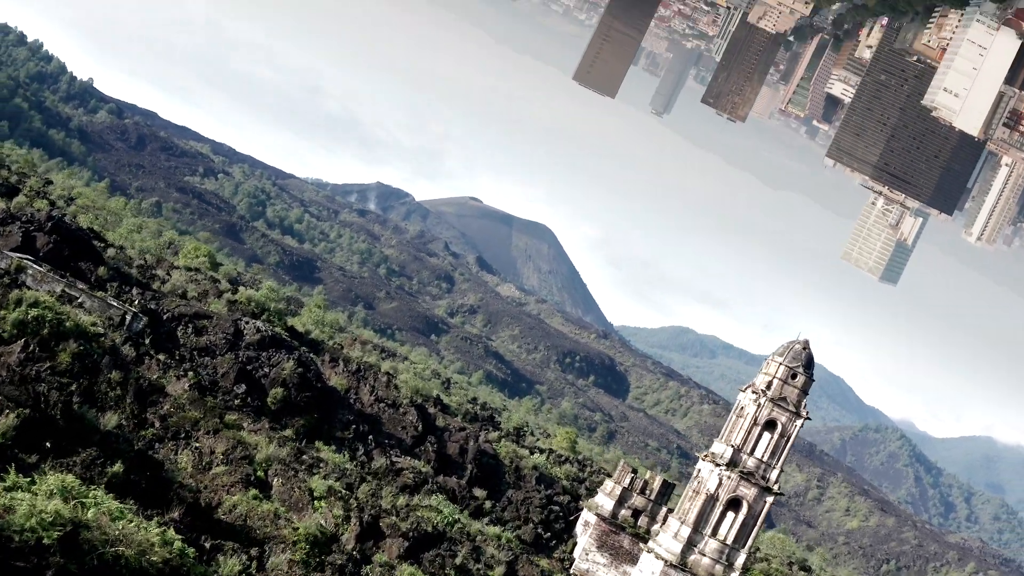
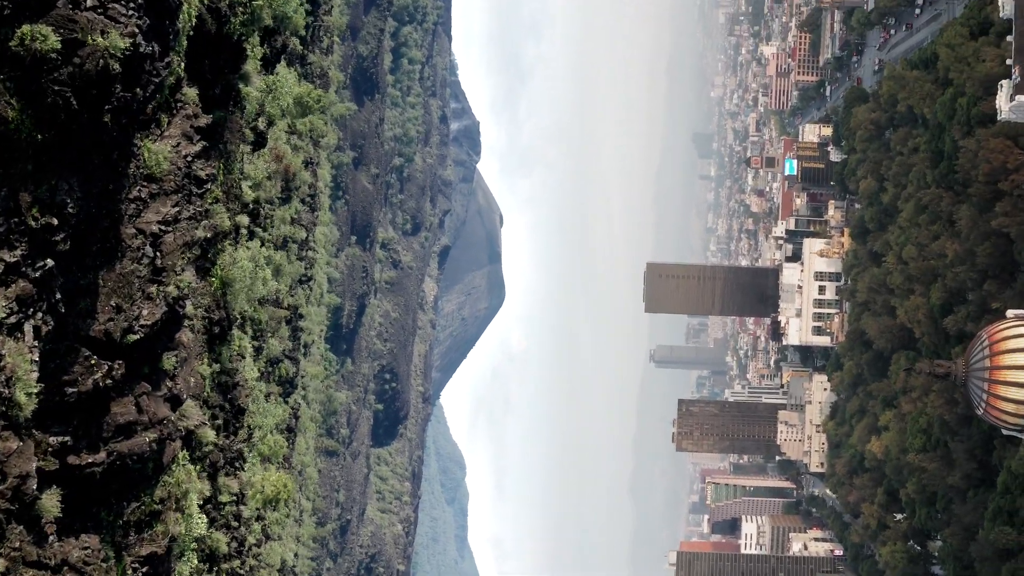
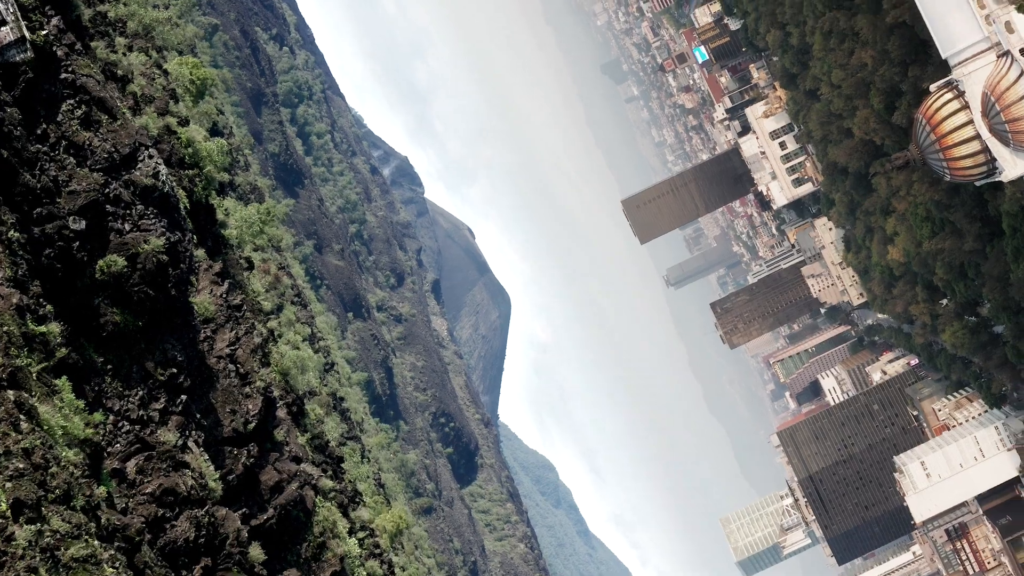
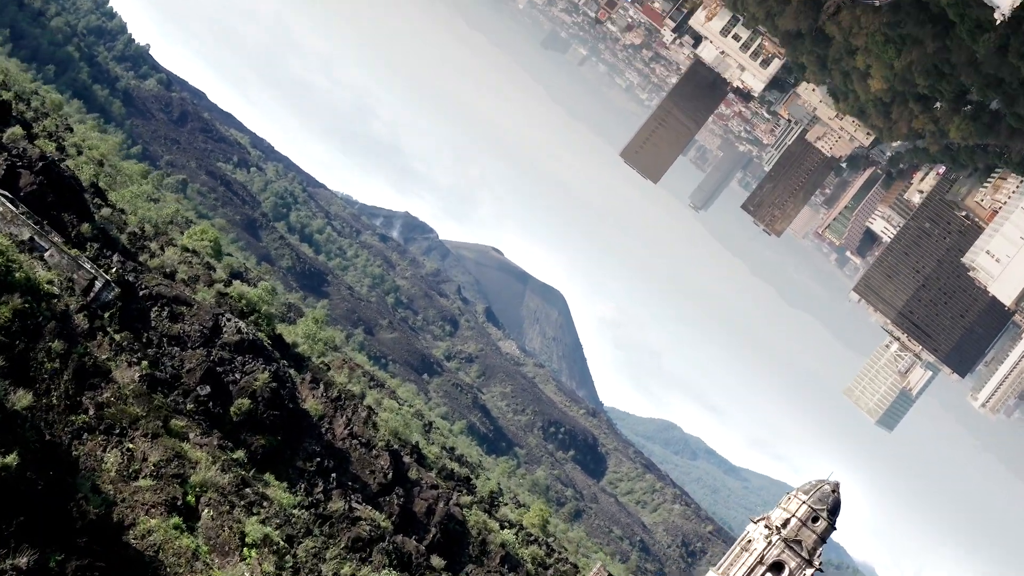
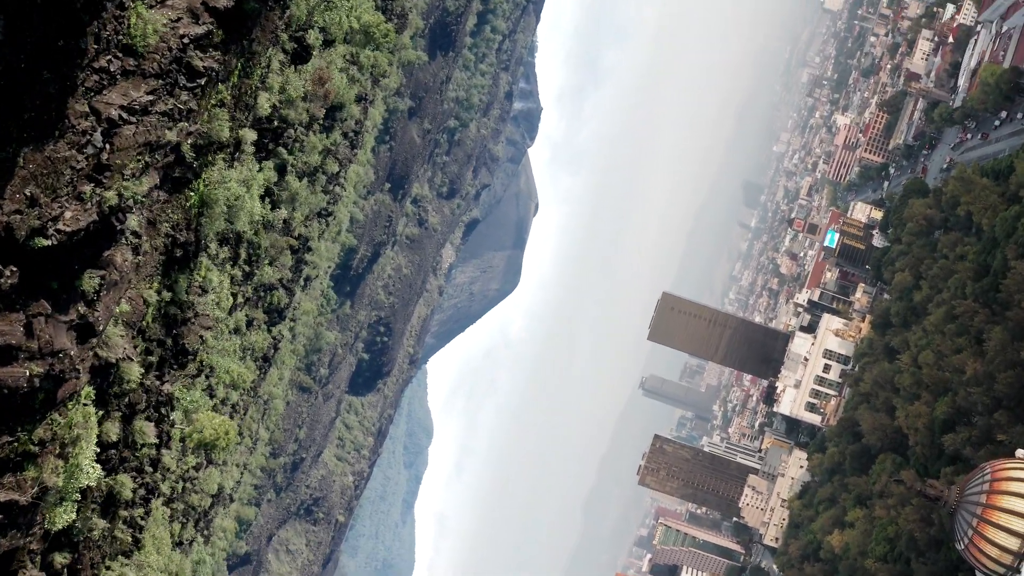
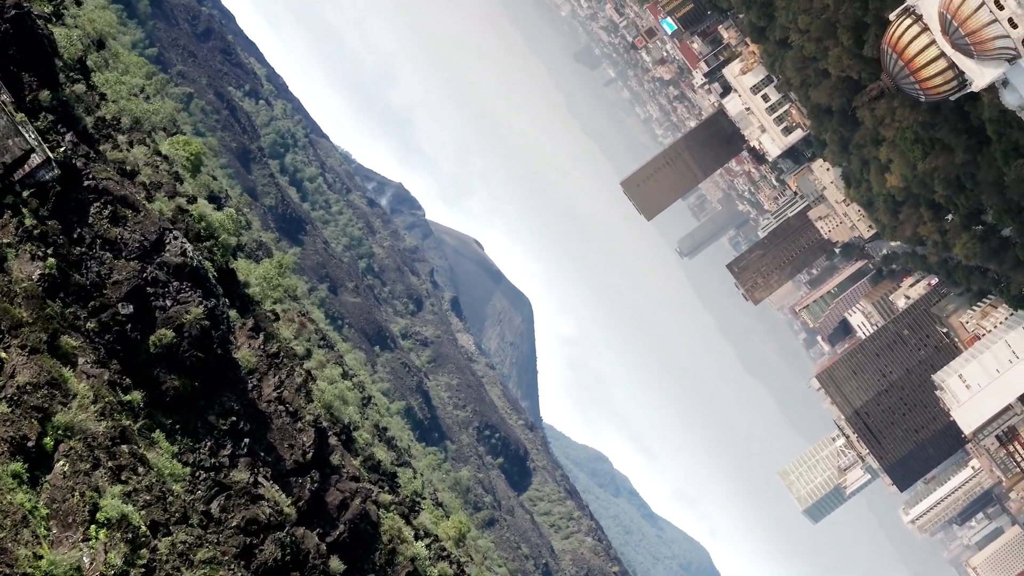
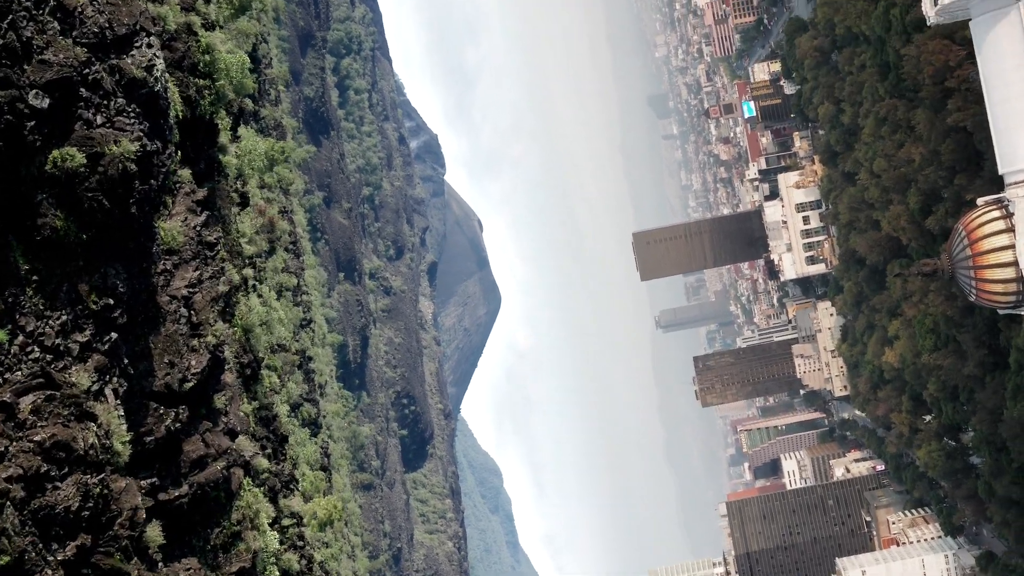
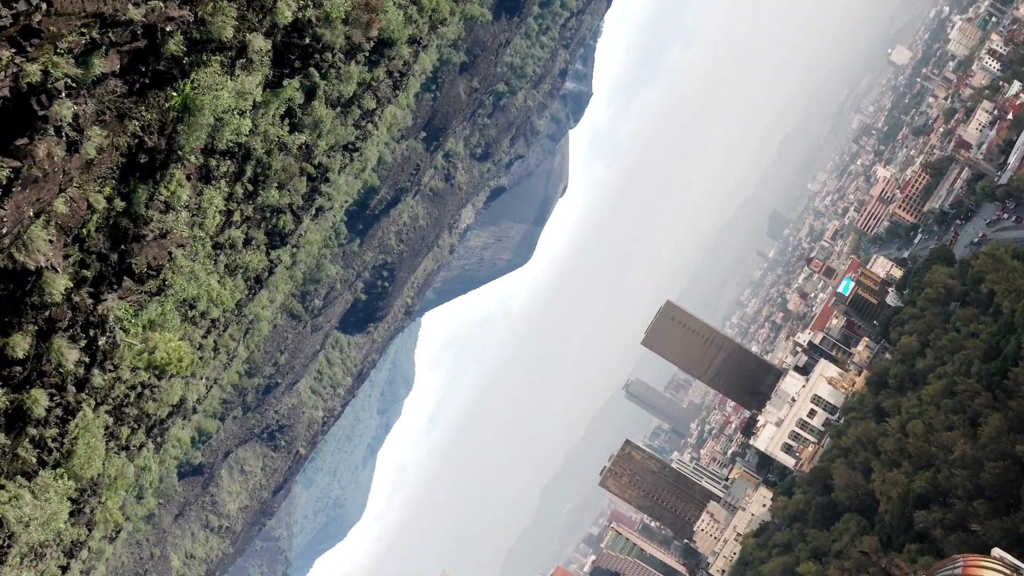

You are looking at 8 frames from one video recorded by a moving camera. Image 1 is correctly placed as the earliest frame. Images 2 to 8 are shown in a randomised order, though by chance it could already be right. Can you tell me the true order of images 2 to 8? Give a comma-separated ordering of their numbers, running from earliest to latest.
4, 6, 3, 7, 2, 5, 8
